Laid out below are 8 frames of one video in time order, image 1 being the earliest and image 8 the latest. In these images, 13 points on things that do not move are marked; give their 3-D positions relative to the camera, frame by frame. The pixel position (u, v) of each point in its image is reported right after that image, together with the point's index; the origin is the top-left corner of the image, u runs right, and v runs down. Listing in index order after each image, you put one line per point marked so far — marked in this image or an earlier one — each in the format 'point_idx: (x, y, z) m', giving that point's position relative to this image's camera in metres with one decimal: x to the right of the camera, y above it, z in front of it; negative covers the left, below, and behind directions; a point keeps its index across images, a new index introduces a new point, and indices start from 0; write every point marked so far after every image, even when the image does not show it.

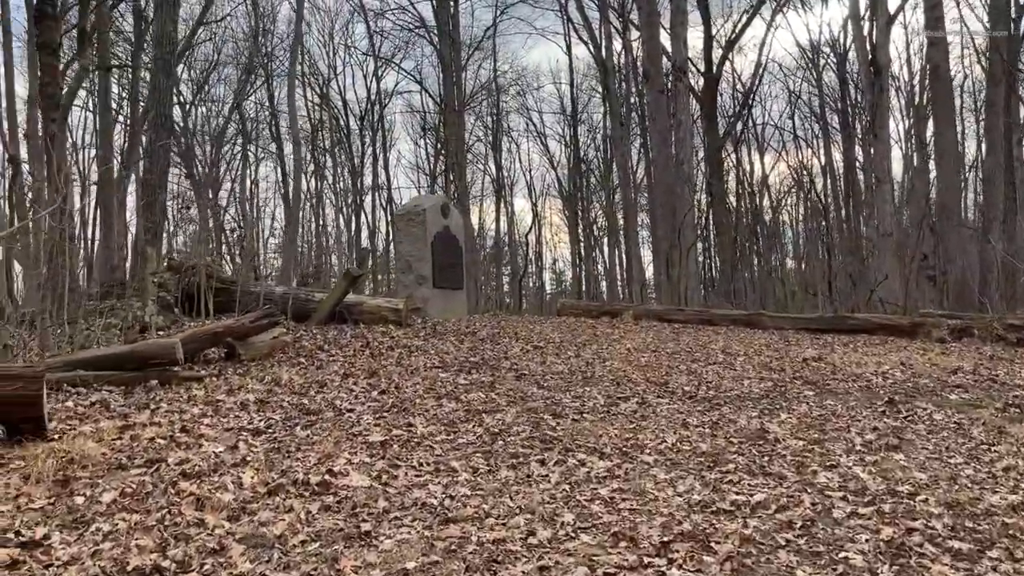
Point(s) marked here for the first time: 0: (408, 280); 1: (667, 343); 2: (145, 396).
0: (-1.9, +0.1, +13.9) m
1: (+2.1, -0.8, +10.8) m
2: (-2.9, -0.9, +6.2) m
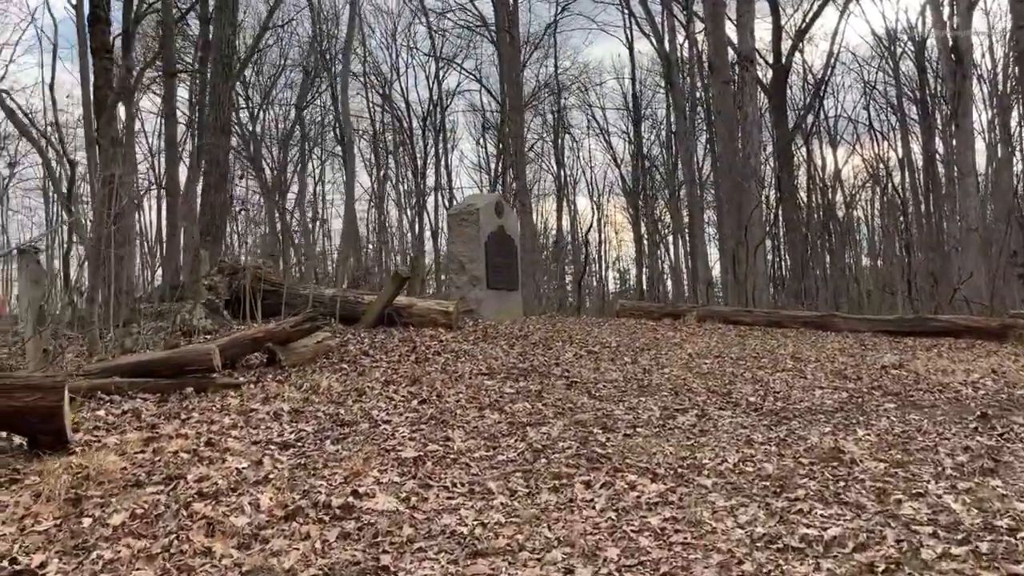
0: (-0.9, +0.1, +13.6) m
1: (+2.8, -0.8, +10.2) m
2: (-2.5, -0.9, +6.0) m
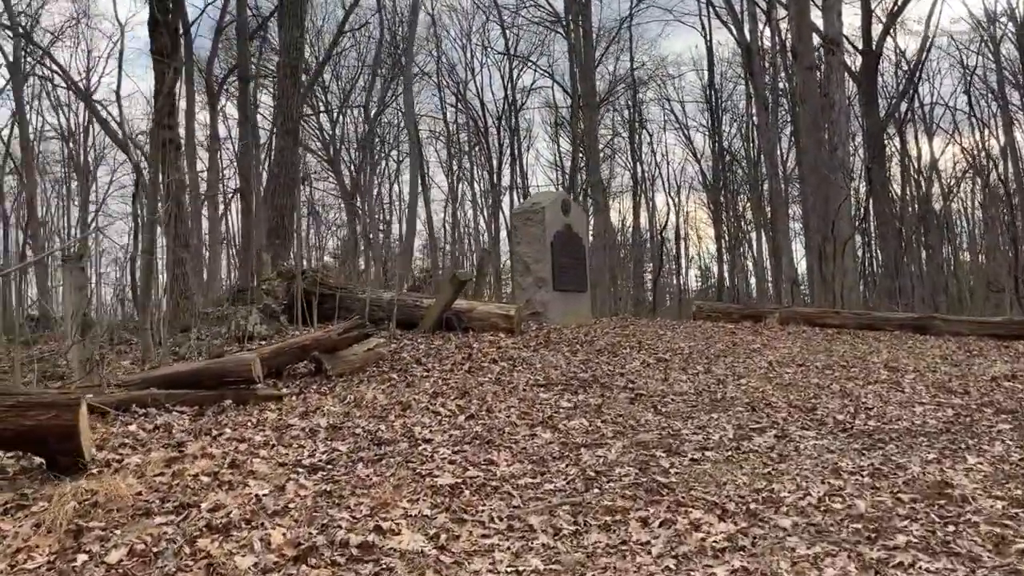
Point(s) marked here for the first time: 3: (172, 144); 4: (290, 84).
0: (+0.2, +0.1, +13.1) m
1: (+3.6, -0.8, +9.3) m
2: (-2.1, -0.9, +5.7) m
3: (-4.5, +1.9, +10.4) m
4: (-4.8, +4.5, +17.3) m
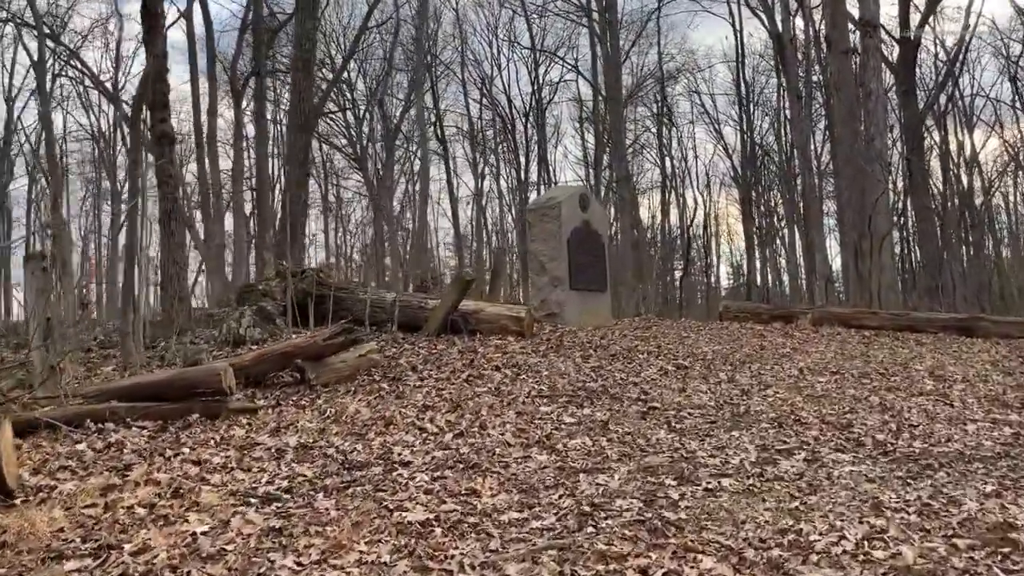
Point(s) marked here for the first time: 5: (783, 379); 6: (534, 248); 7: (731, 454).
0: (+0.5, +0.1, +12.4) m
1: (+3.7, -0.8, +8.6) m
2: (-2.2, -1.0, +5.1) m
3: (-4.4, +1.9, +10.0) m
4: (-4.4, +4.5, +16.8) m
5: (+2.5, -0.8, +7.2) m
6: (+0.4, +0.6, +12.6) m
7: (+1.4, -1.0, +4.9) m
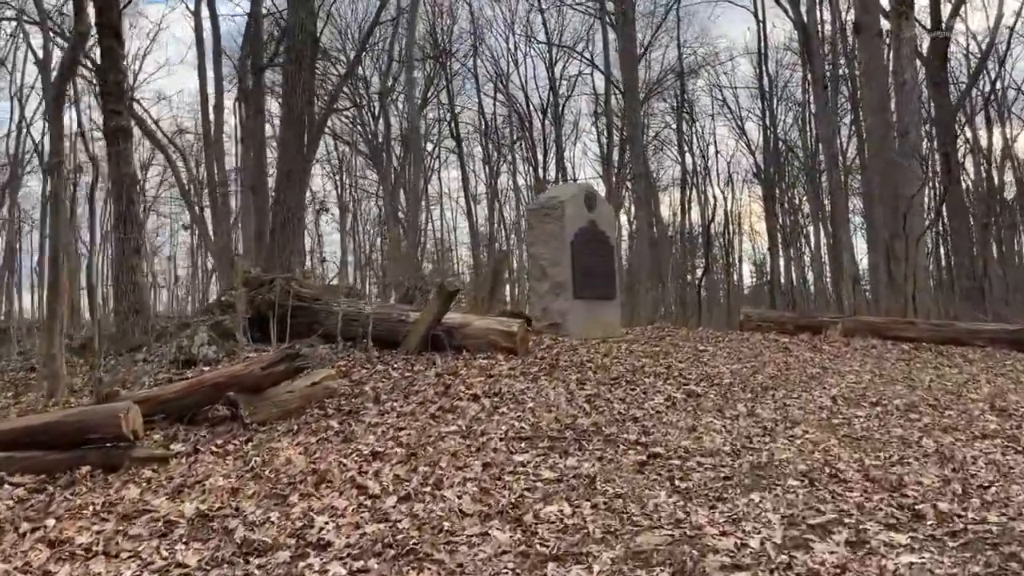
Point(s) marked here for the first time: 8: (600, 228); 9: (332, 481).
0: (+0.4, 0.0, +11.3) m
1: (+3.6, -0.9, +7.4) m
2: (-2.4, -1.1, +4.1) m
3: (-4.5, +1.8, +9.0) m
4: (-4.4, +4.4, +15.8) m
5: (+2.3, -1.0, +6.1) m
6: (+0.3, +0.5, +11.5) m
7: (+1.1, -1.2, +3.8) m
8: (+1.3, +0.9, +11.9) m
9: (-1.0, -1.1, +4.4) m
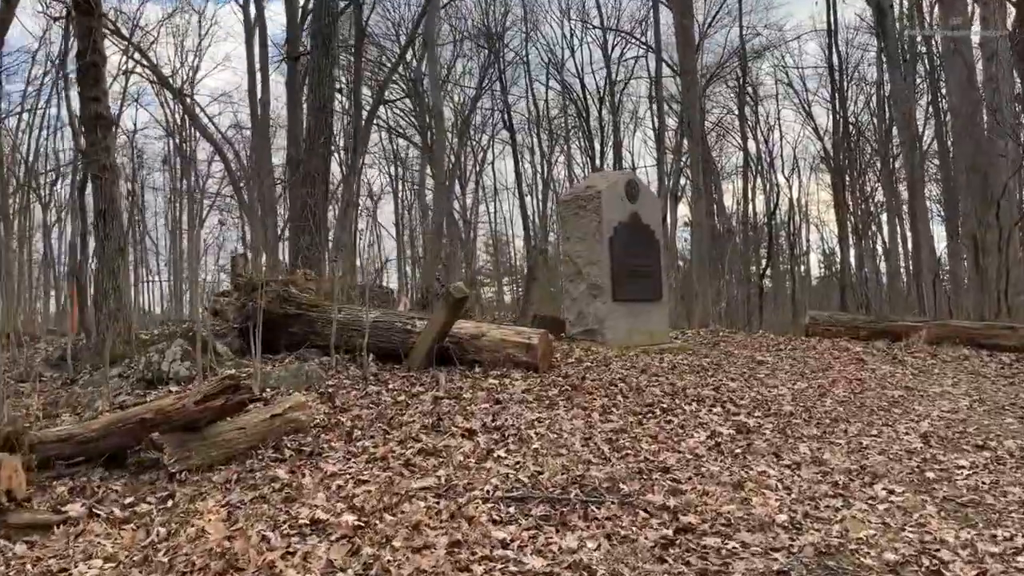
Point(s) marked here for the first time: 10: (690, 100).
0: (+0.8, 0.0, +10.1) m
1: (+3.7, -1.0, +5.9) m
2: (-2.6, -1.2, +3.1) m
3: (-4.2, +1.7, +8.1) m
4: (-3.6, +4.4, +14.9) m
5: (+2.3, -1.0, +4.7) m
6: (+0.8, +0.5, +10.2) m
7: (+1.0, -1.3, +2.5) m
8: (+1.8, +0.9, +10.6) m
9: (-1.1, -1.2, +3.3) m
10: (+4.3, +4.8, +19.6) m
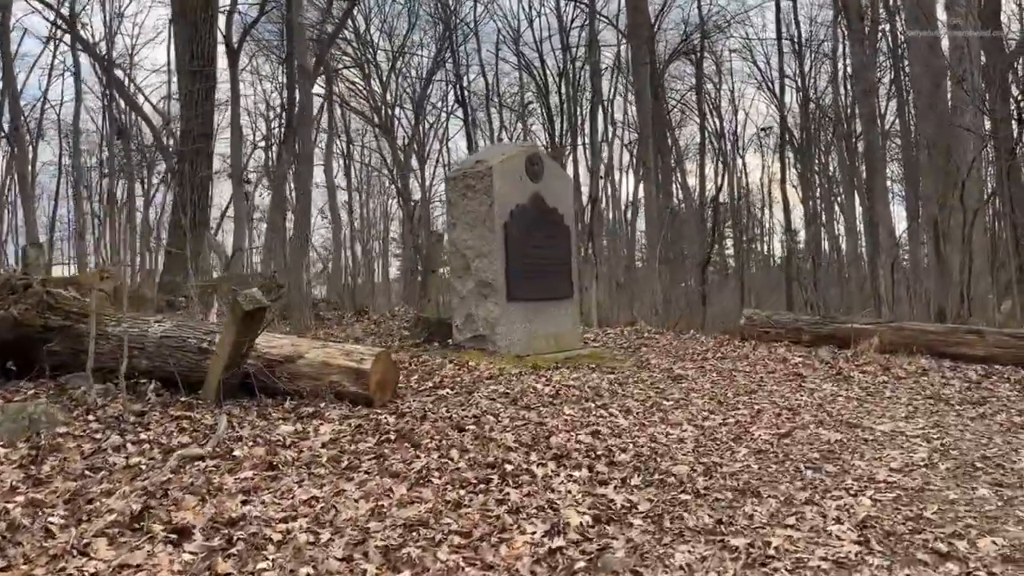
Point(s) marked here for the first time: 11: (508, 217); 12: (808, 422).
0: (-0.5, 0.0, +8.3) m
1: (+2.5, -1.0, +4.3) m
2: (-3.6, -1.4, +1.2) m
3: (-5.5, +1.7, +6.1) m
4: (-5.1, +4.6, +12.8) m
5: (+1.2, -1.1, +3.0) m
6: (-0.6, +0.6, +8.4) m
7: (-0.1, -1.4, +0.8) m
8: (+0.4, +0.9, +8.9) m
9: (-2.2, -1.3, +1.5) m
10: (+2.6, +5.1, +17.8) m
11: (0.0, +0.8, +8.3) m
12: (+2.1, -0.9, +5.7) m
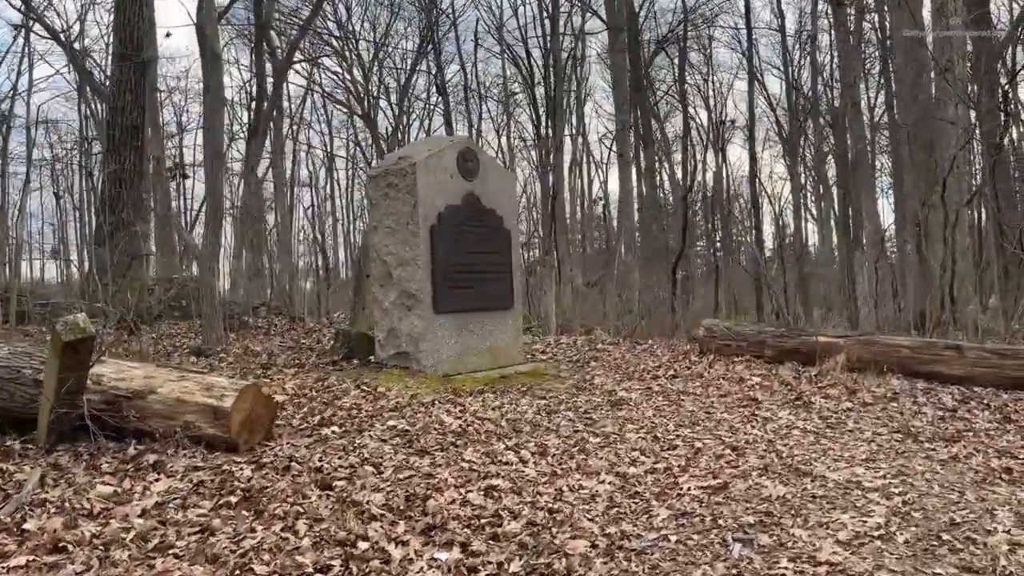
0: (-1.2, -0.1, +7.4) m
1: (+1.8, -1.2, +3.5) m
2: (-4.2, -1.6, +0.3) m
3: (-6.2, +1.6, +5.1) m
4: (-5.9, +4.5, +11.9) m
5: (+0.6, -1.3, +2.2) m
6: (-1.3, +0.4, +7.6) m
7: (-0.7, -1.6, 0.0) m
8: (-0.3, +0.8, +8.0) m
9: (-2.8, -1.5, +0.6) m
10: (+1.8, +5.1, +16.9) m
11: (-0.7, +0.7, +7.5) m
12: (+1.5, -1.1, +4.8) m
